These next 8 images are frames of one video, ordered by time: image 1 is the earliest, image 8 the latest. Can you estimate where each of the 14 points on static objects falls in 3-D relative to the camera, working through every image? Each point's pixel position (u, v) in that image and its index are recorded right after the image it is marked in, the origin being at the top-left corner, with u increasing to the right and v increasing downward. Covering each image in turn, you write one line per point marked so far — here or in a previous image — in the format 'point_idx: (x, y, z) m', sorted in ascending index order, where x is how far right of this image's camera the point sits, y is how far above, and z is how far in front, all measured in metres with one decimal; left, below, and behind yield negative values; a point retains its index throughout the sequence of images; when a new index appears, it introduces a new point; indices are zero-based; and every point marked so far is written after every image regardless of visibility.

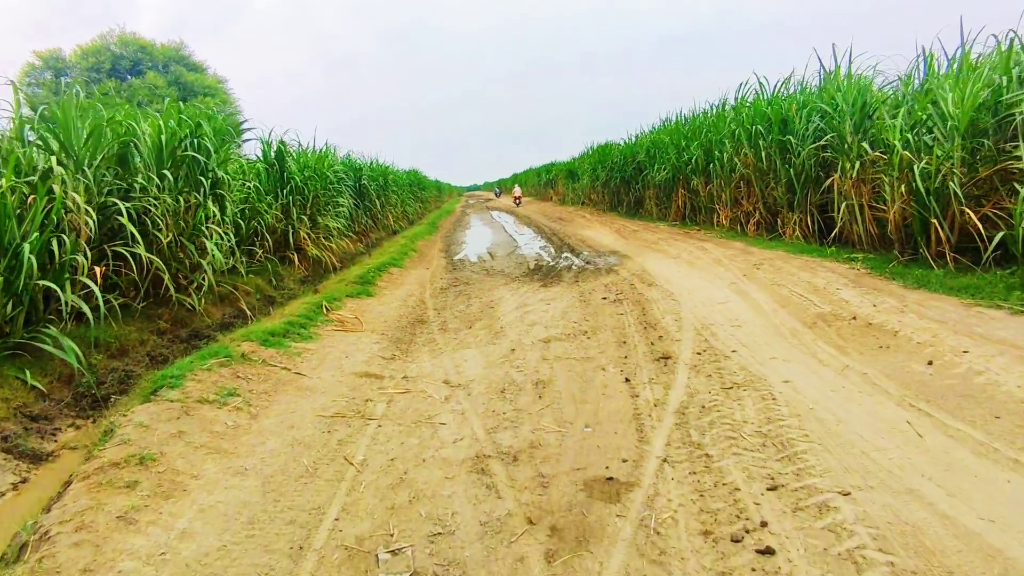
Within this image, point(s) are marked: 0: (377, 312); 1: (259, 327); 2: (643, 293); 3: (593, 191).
0: (-1.0, -0.2, +5.4) m
1: (-1.4, -0.2, +4.0) m
2: (+0.9, 0.0, +5.3) m
3: (+2.1, +2.5, +18.8) m
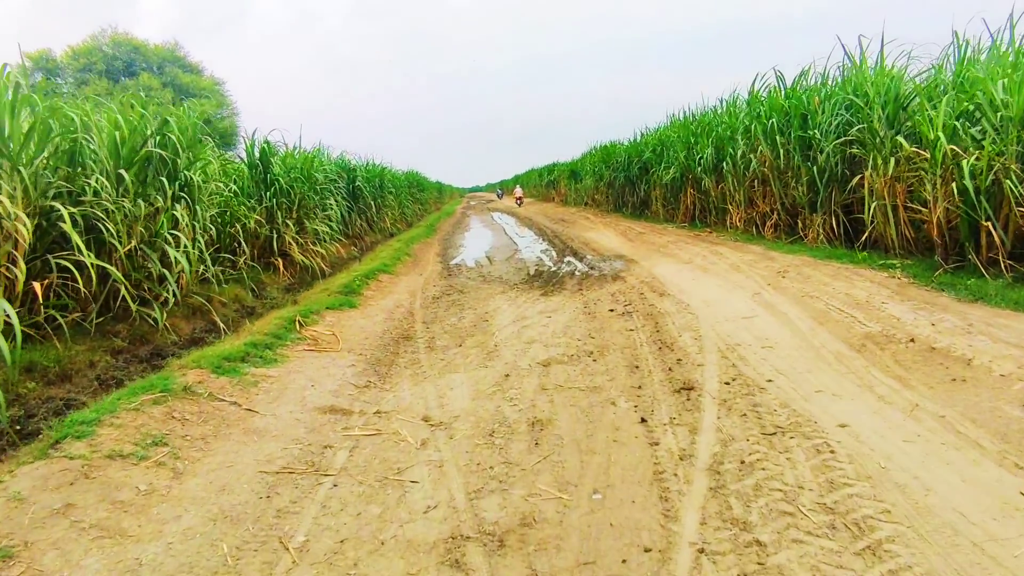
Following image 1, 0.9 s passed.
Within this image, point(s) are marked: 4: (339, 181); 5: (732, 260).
0: (-1.0, -0.3, +4.9) m
1: (-1.4, -0.3, +3.5) m
2: (+0.9, -0.1, +4.8) m
3: (+2.1, +2.4, +18.3) m
4: (-2.7, +1.7, +11.6) m
5: (+1.8, +0.2, +6.1) m
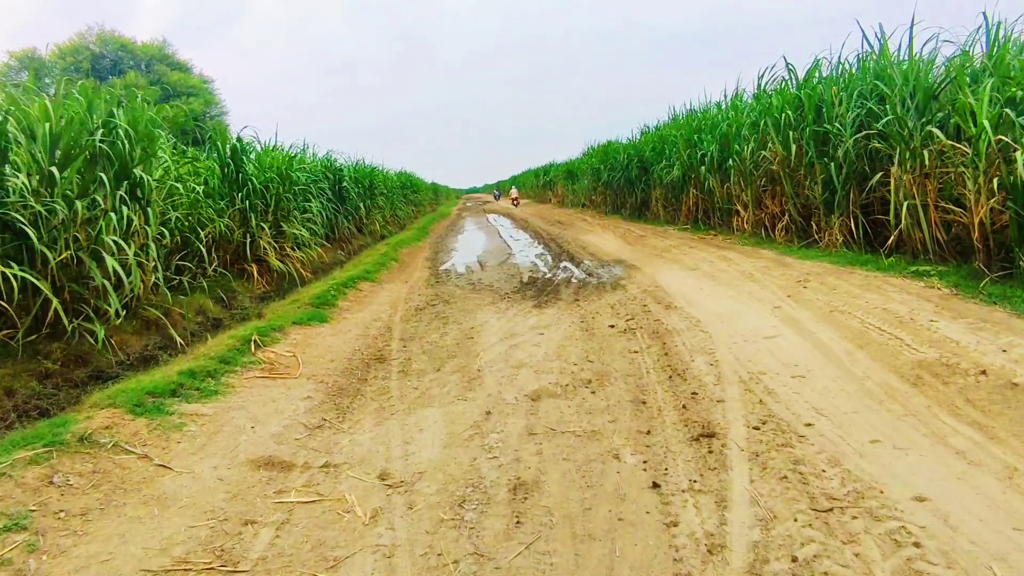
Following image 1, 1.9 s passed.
0: (-1.1, -0.3, +4.3) m
1: (-1.5, -0.4, +2.9) m
2: (+0.8, -0.2, +4.2) m
3: (+2.0, +2.3, +17.7) m
4: (-2.8, +1.6, +11.1) m
5: (+1.8, +0.2, +5.6) m
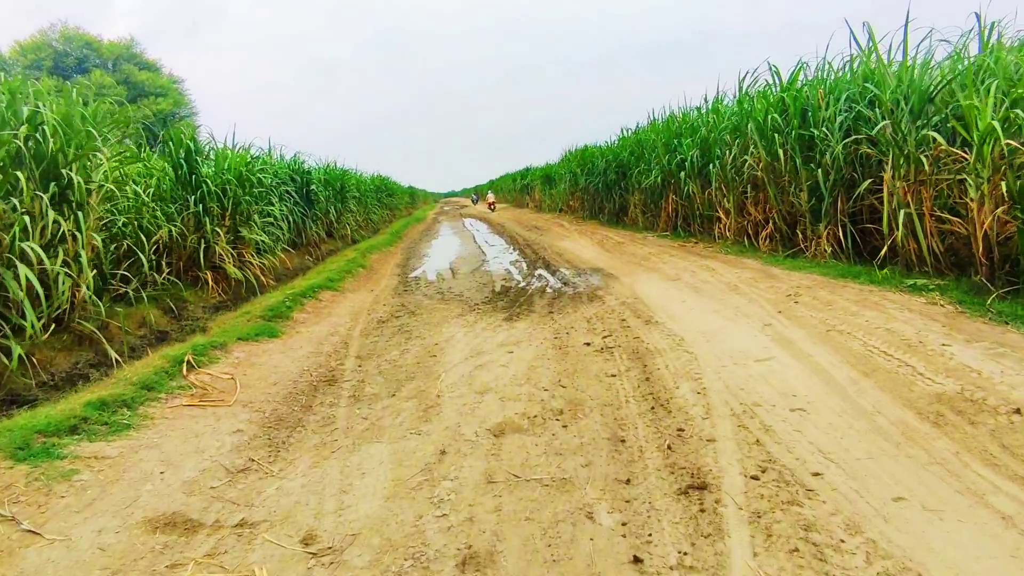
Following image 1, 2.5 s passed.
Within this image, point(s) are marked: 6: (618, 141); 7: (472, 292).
0: (-1.2, -0.4, +3.9) m
1: (-1.6, -0.4, +2.5) m
2: (+0.7, -0.3, +3.9) m
3: (+1.4, +2.1, +17.4) m
4: (-3.2, +1.5, +10.6) m
5: (+1.5, +0.1, +5.3) m
6: (+1.8, +2.5, +12.6) m
7: (-0.4, 0.0, +6.9) m
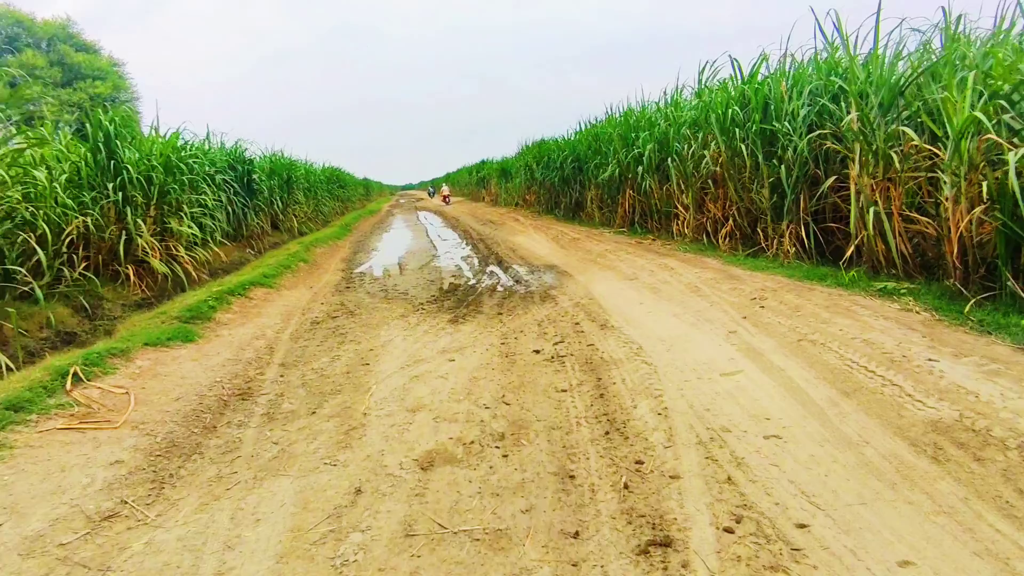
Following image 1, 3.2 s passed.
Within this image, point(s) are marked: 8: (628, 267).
0: (-1.5, -0.4, +3.4) m
1: (-1.8, -0.4, +2.0) m
2: (+0.4, -0.3, +3.5) m
3: (+0.4, +2.2, +17.0) m
4: (-3.9, +1.5, +10.0) m
5: (+1.2, +0.1, +4.9) m
6: (+1.0, +2.6, +12.2) m
7: (-0.8, 0.0, +6.4) m
8: (+1.0, +0.2, +6.2) m
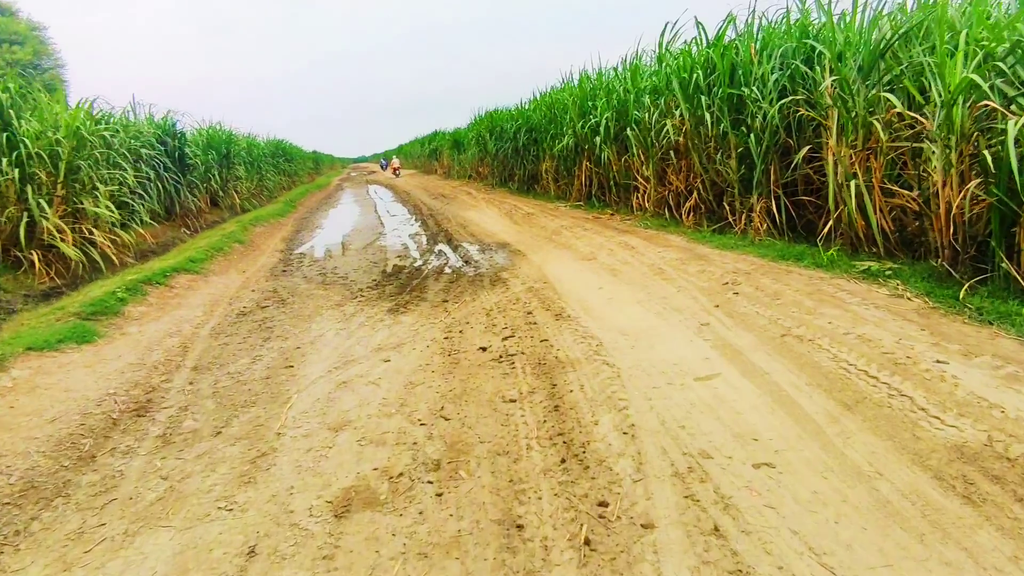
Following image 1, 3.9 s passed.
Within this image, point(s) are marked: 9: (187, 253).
0: (-1.8, -0.4, +2.9) m
1: (-2.0, -0.5, +1.5) m
2: (+0.2, -0.2, +3.1) m
3: (-0.7, +2.8, +16.5) m
4: (-4.5, +1.7, +9.3) m
5: (+0.9, +0.2, +4.6) m
6: (+0.3, +2.9, +11.8) m
7: (-1.2, +0.1, +5.9) m
8: (+0.6, +0.3, +5.8) m
9: (-2.9, +0.3, +6.5) m
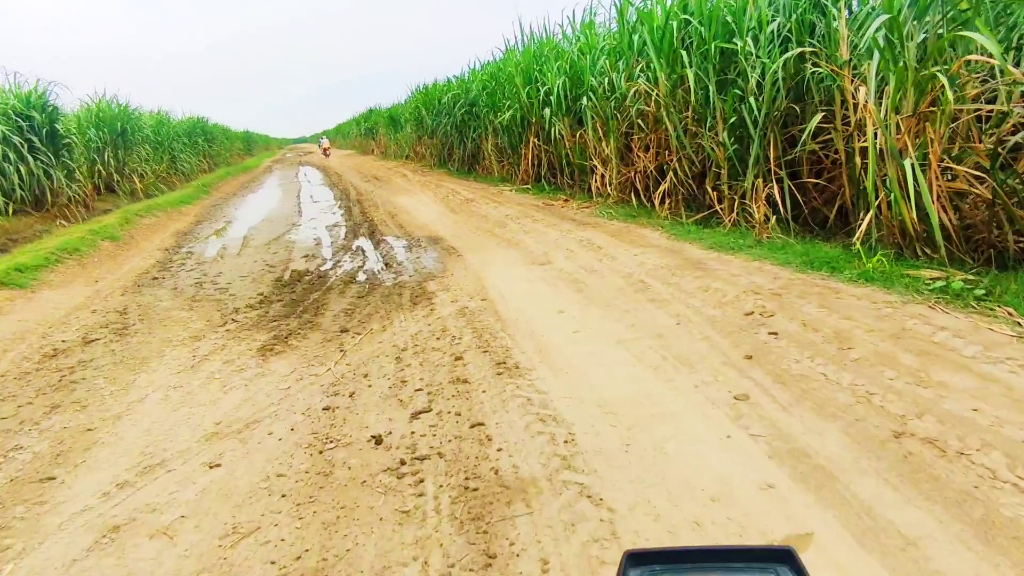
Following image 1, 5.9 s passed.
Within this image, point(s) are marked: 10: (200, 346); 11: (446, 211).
0: (-2.0, -0.6, +1.6) m
1: (-2.1, -0.7, +0.1) m
2: (-0.1, -0.4, +1.9) m
3: (-1.9, +3.0, +15.1) m
4: (-5.2, +1.7, +7.7) m
5: (+0.5, +0.1, +3.4) m
6: (-0.6, +3.0, +10.4) m
7: (-1.7, 0.0, +4.6) m
8: (+0.1, +0.3, +4.6) m
9: (-3.3, +0.2, +5.0) m
10: (-1.3, -0.2, +3.2) m
11: (-0.6, +0.7, +7.1) m
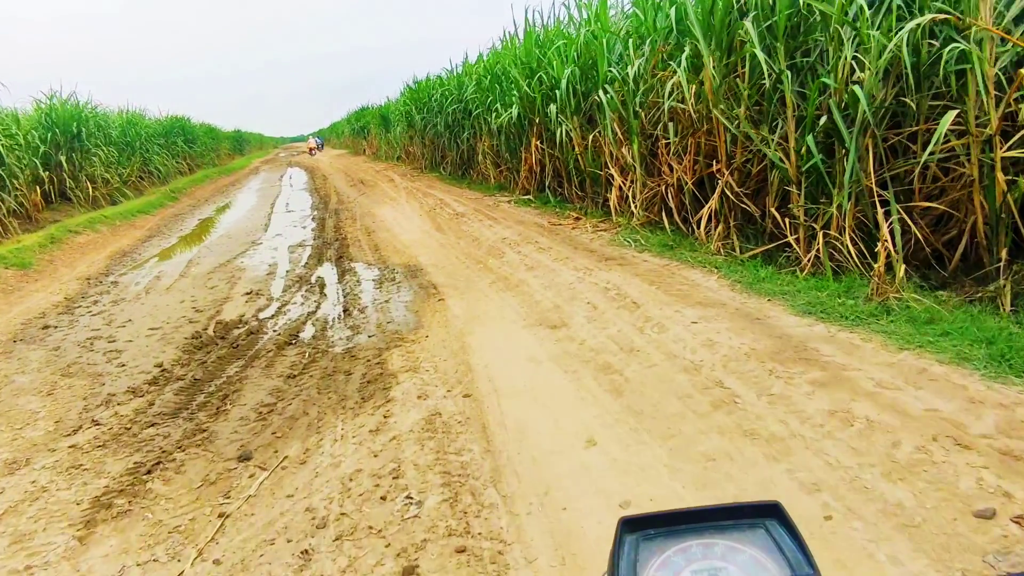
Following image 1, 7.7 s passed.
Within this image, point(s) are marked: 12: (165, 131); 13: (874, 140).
0: (-2.0, -0.8, +0.4) m
1: (-2.1, -1.0, -1.1) m
2: (-0.1, -0.6, +0.7) m
3: (-2.0, +2.7, +13.9) m
4: (-5.2, +1.4, +6.5) m
5: (+0.5, -0.2, +2.2) m
6: (-0.7, +2.8, +9.2) m
7: (-1.7, -0.2, +3.4) m
8: (+0.1, 0.0, +3.4) m
9: (-3.3, -0.1, +3.8) m
10: (-1.3, -0.5, +2.0) m
11: (-0.6, +0.5, +5.9) m
12: (-7.9, +3.5, +16.8) m
13: (+1.4, +0.5, +2.7) m
